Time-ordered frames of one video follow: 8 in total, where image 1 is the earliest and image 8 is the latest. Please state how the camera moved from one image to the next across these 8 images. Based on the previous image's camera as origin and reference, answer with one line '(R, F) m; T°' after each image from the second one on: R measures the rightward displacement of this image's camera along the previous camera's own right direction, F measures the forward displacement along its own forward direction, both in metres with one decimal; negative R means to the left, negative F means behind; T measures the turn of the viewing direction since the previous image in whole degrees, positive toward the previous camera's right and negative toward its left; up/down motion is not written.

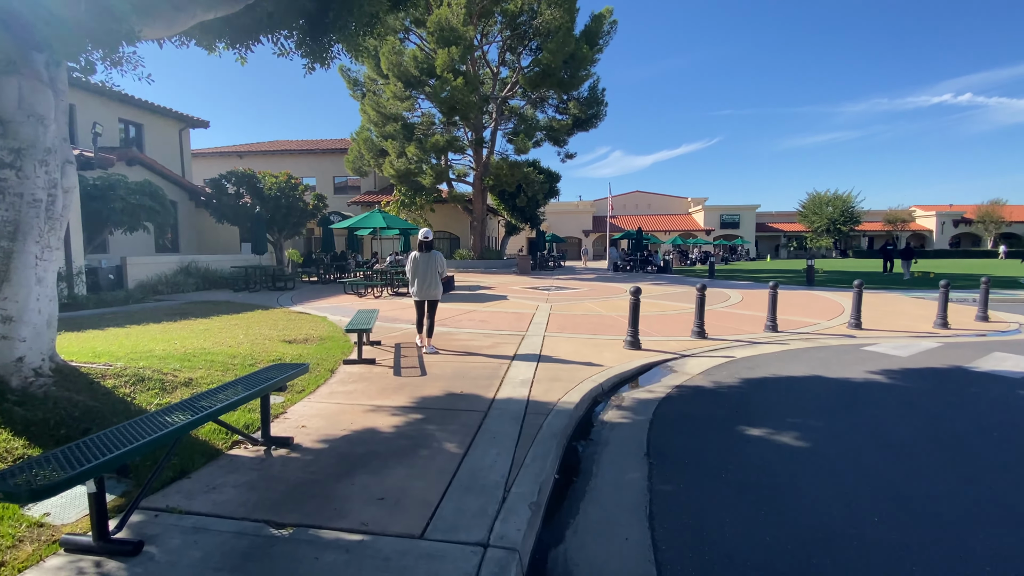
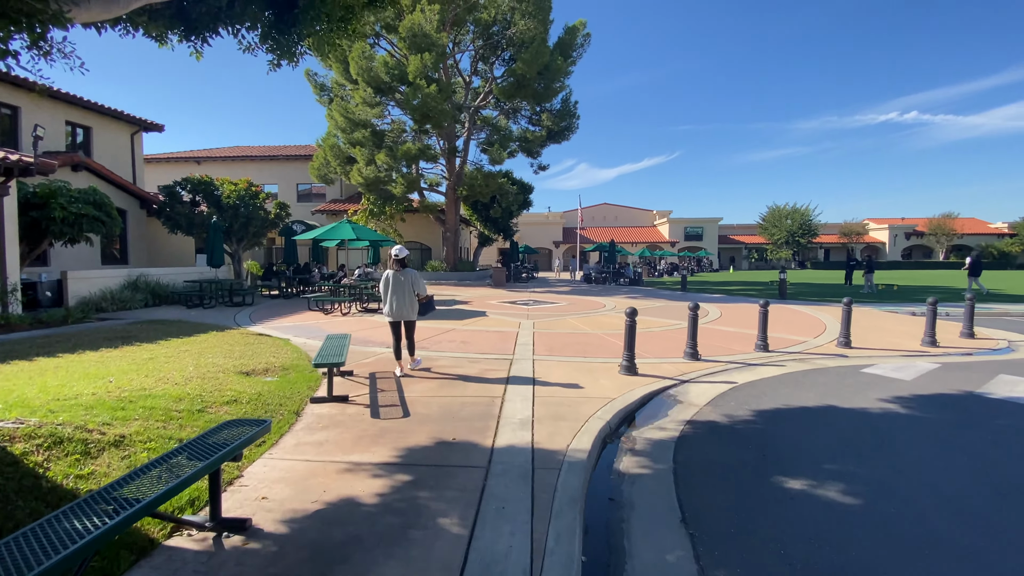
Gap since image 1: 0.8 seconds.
(-0.3, +0.6) m; +4°
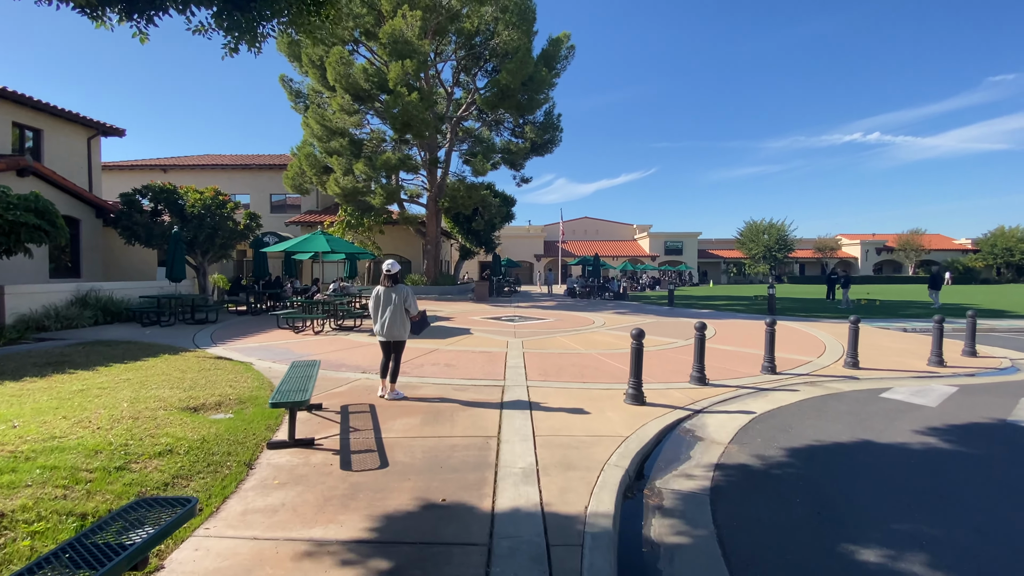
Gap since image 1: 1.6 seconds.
(-0.2, +0.8) m; +2°
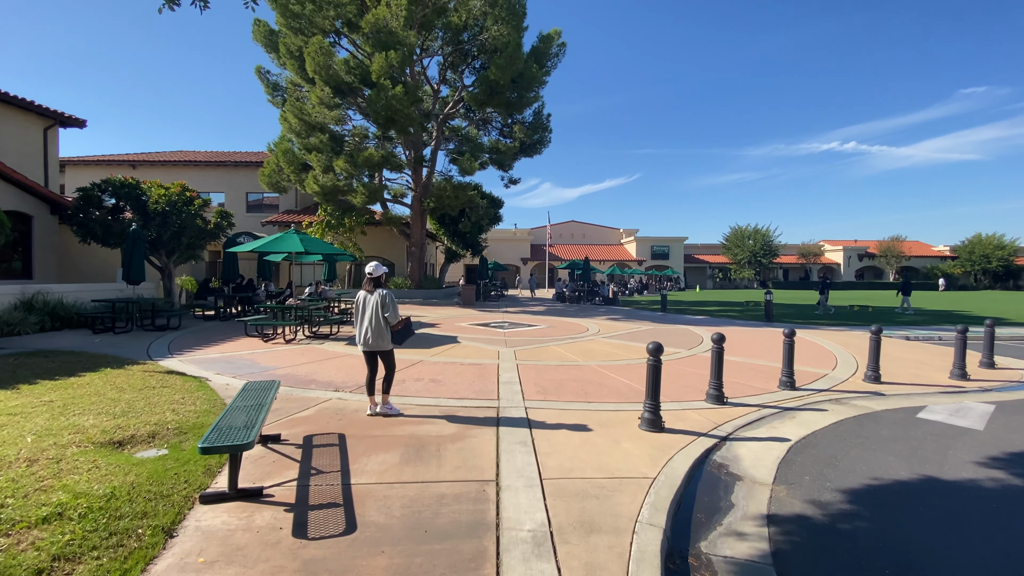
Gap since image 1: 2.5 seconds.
(-0.1, +0.9) m; +2°
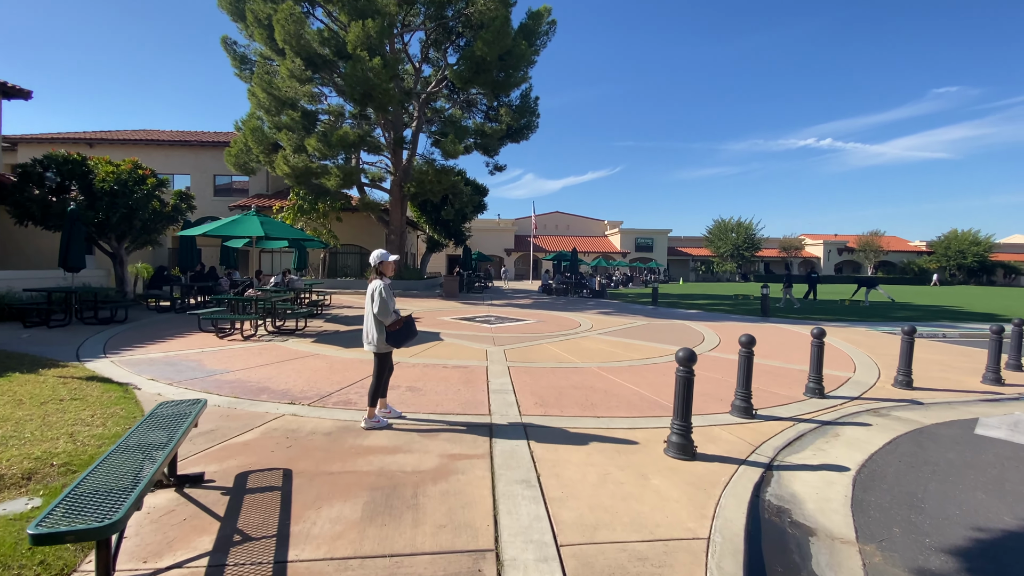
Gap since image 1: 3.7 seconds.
(-0.2, +1.1) m; +2°
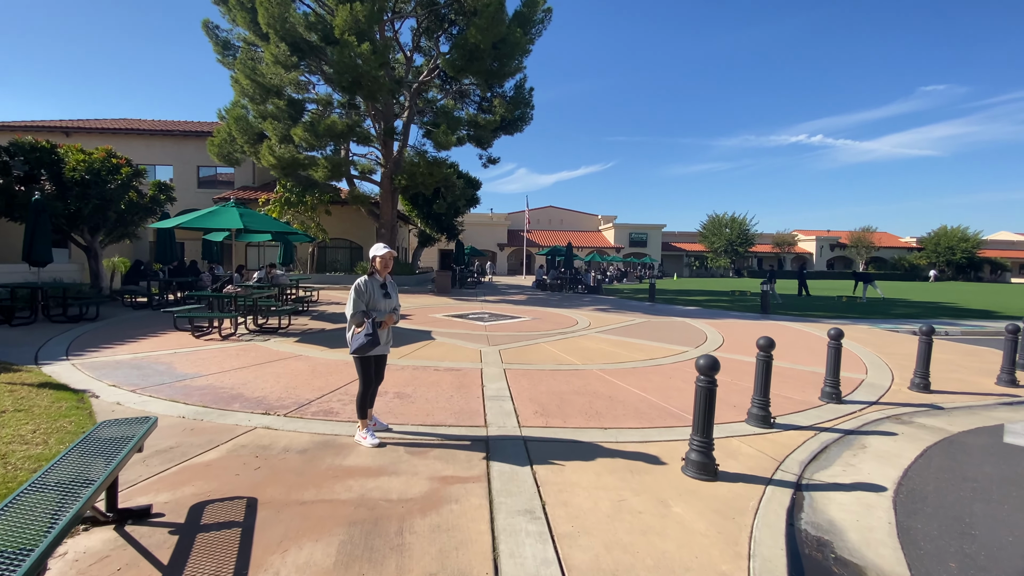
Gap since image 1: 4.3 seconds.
(-0.1, +0.5) m; +1°
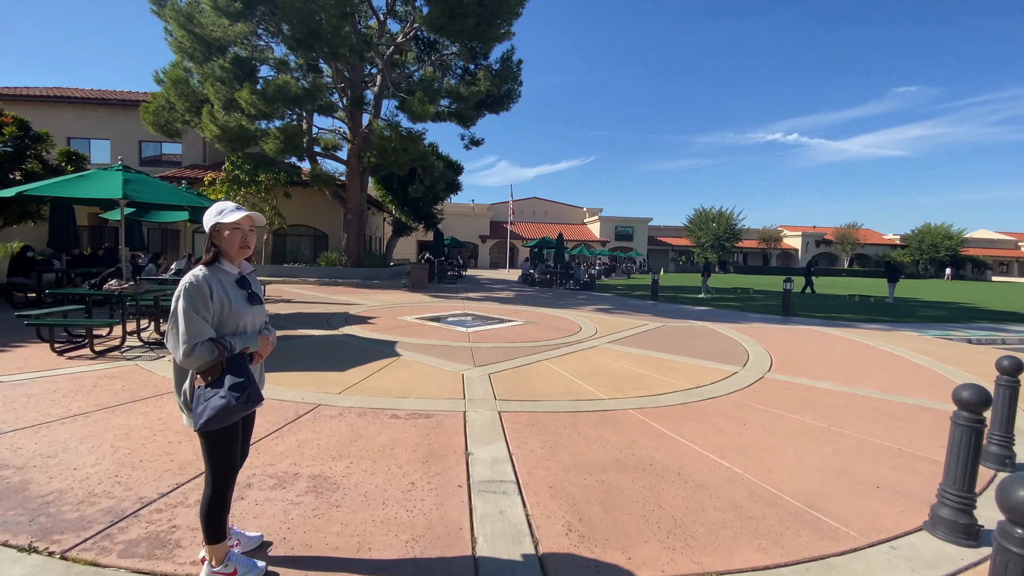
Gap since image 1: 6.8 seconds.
(-0.2, +2.4) m; +2°
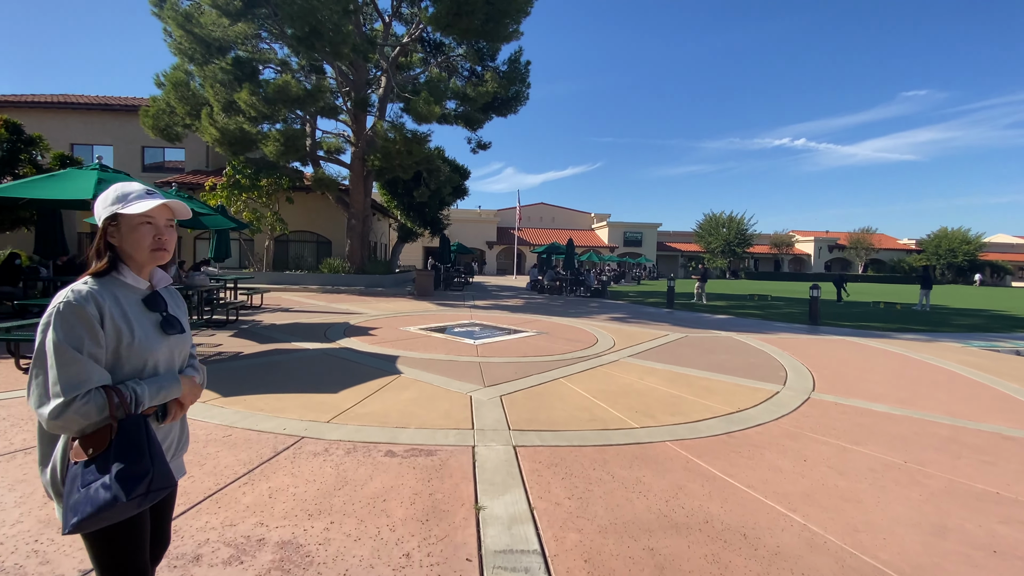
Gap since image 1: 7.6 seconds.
(-0.1, +0.7) m; -1°
